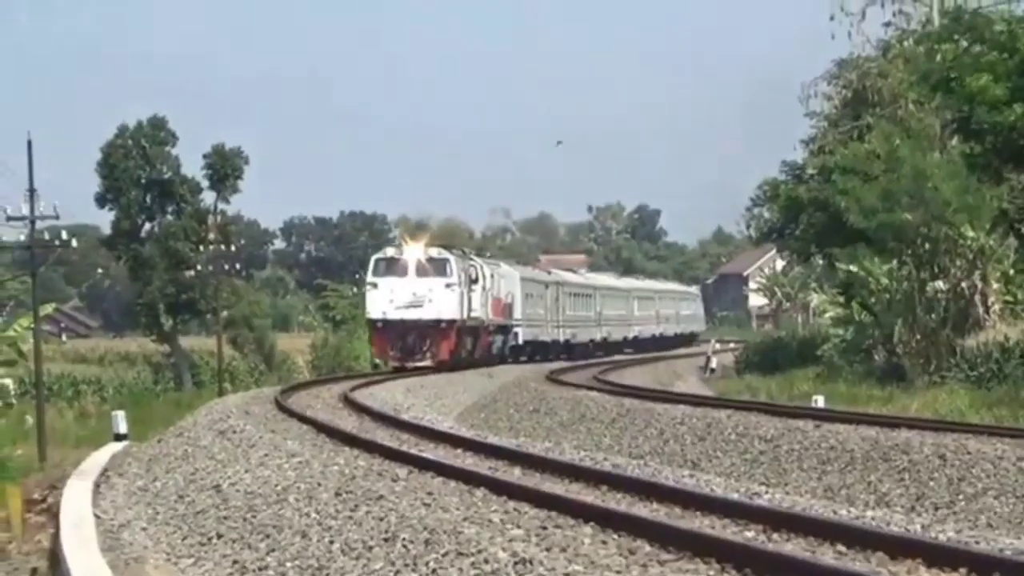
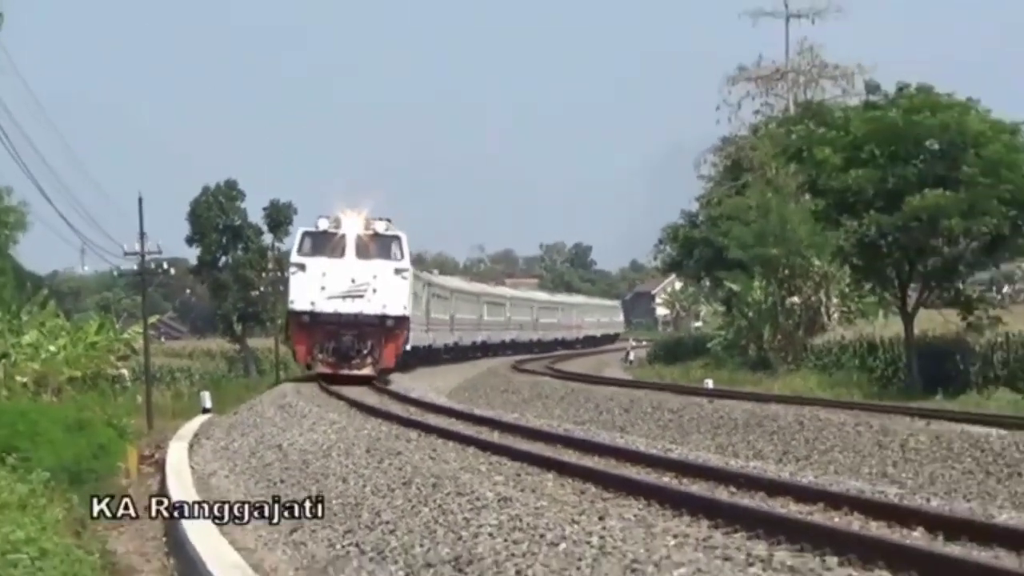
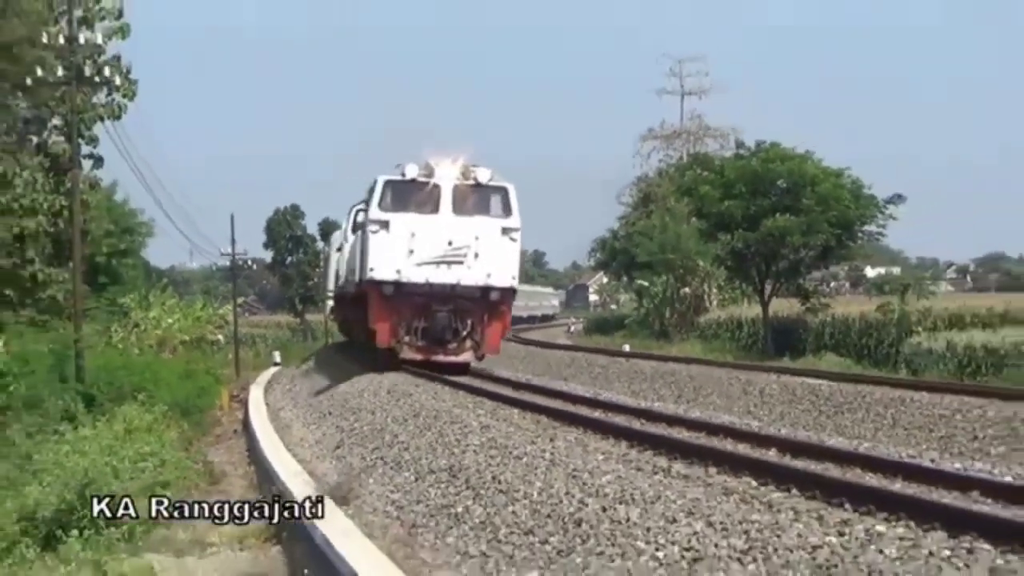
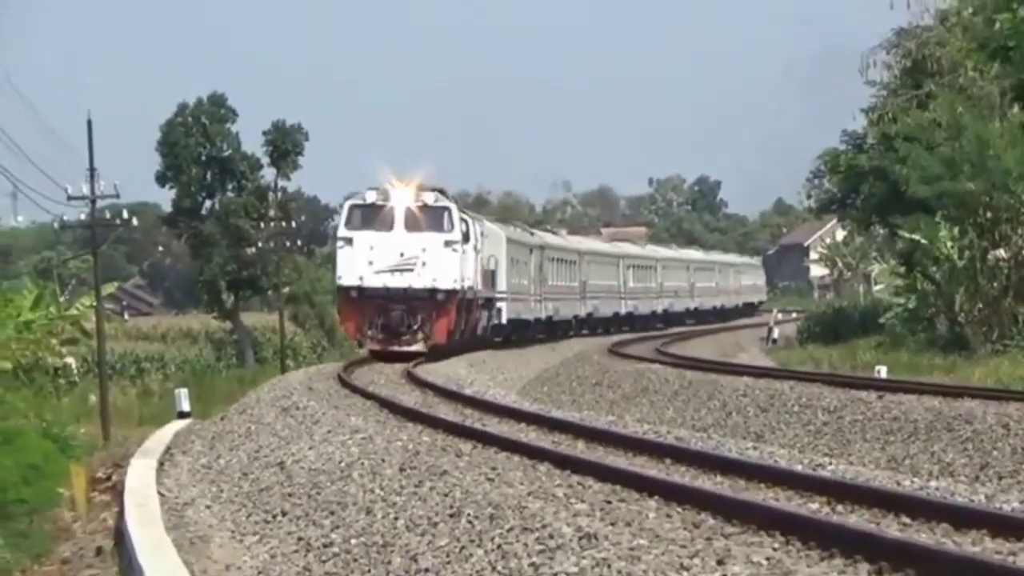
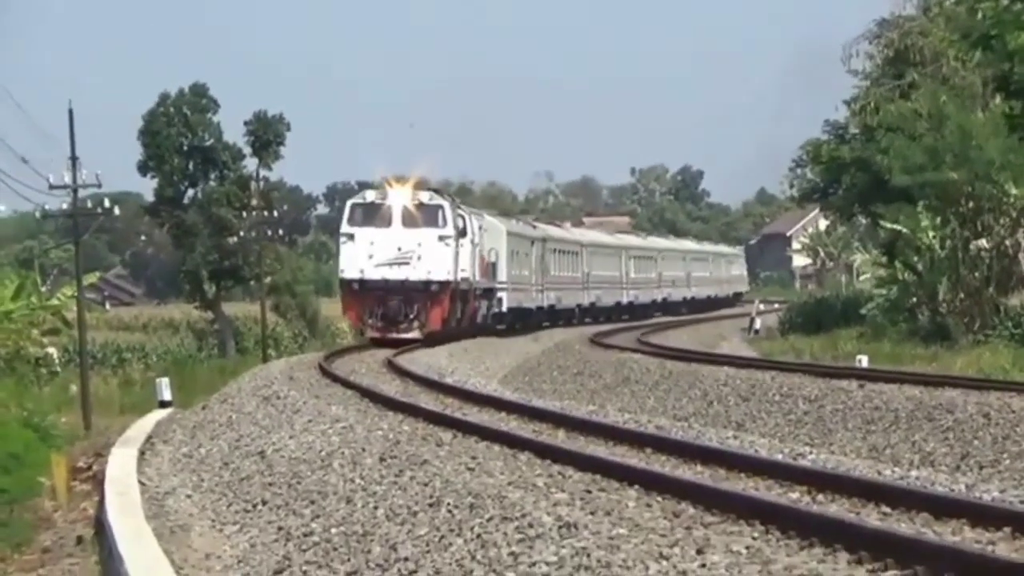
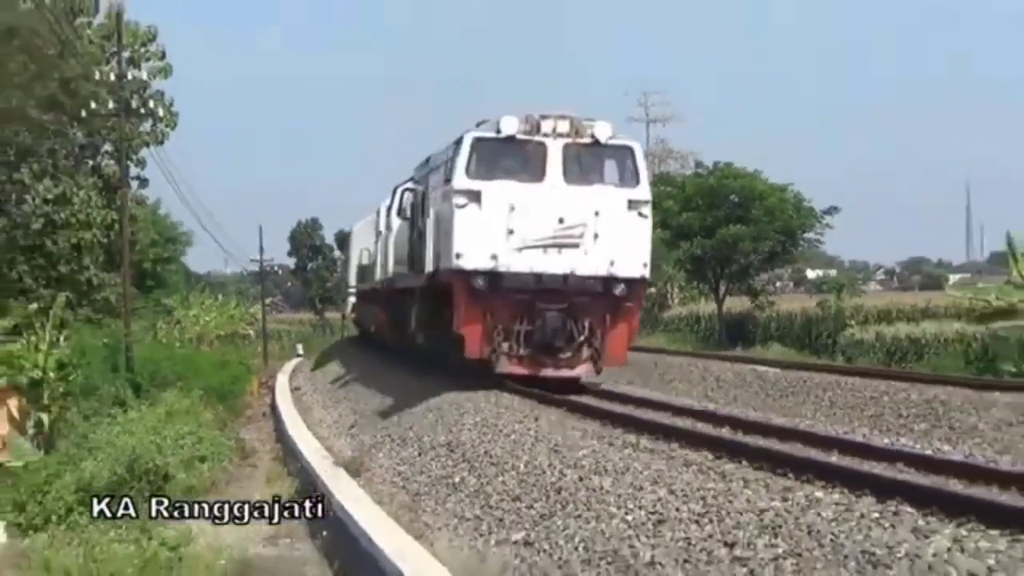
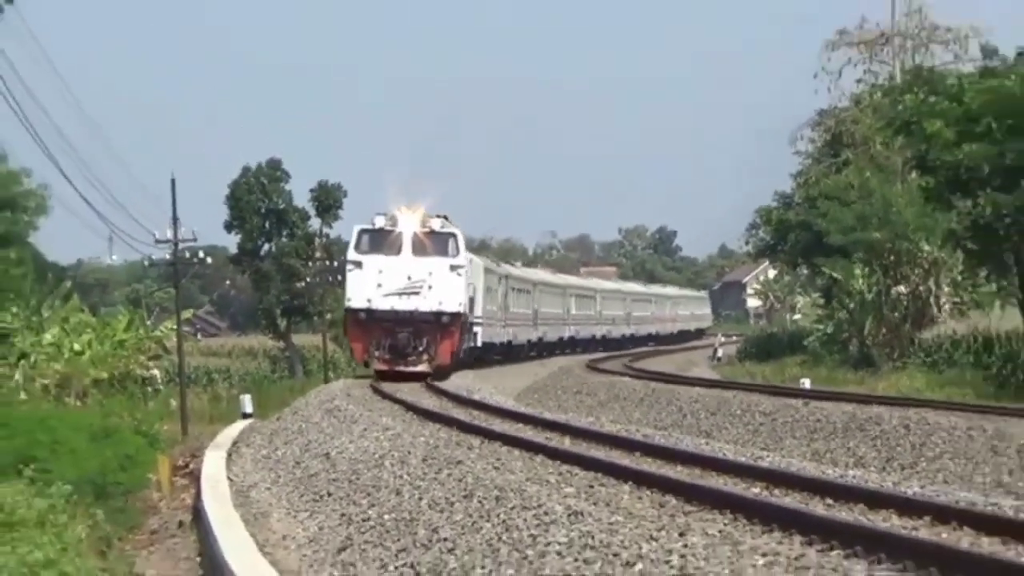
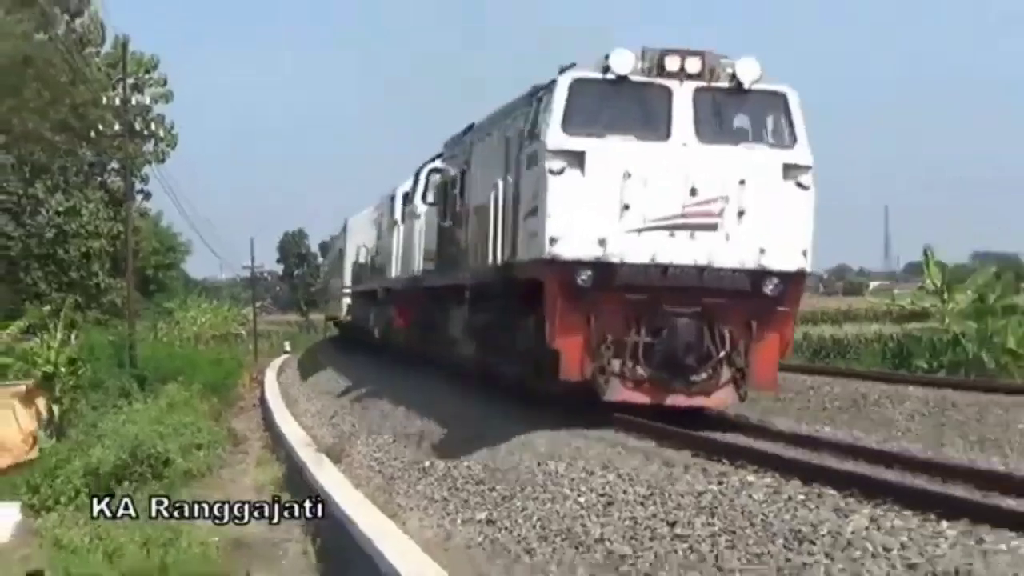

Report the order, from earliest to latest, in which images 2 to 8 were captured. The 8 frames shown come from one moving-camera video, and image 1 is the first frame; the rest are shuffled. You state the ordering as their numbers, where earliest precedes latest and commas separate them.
5, 4, 7, 2, 3, 6, 8
